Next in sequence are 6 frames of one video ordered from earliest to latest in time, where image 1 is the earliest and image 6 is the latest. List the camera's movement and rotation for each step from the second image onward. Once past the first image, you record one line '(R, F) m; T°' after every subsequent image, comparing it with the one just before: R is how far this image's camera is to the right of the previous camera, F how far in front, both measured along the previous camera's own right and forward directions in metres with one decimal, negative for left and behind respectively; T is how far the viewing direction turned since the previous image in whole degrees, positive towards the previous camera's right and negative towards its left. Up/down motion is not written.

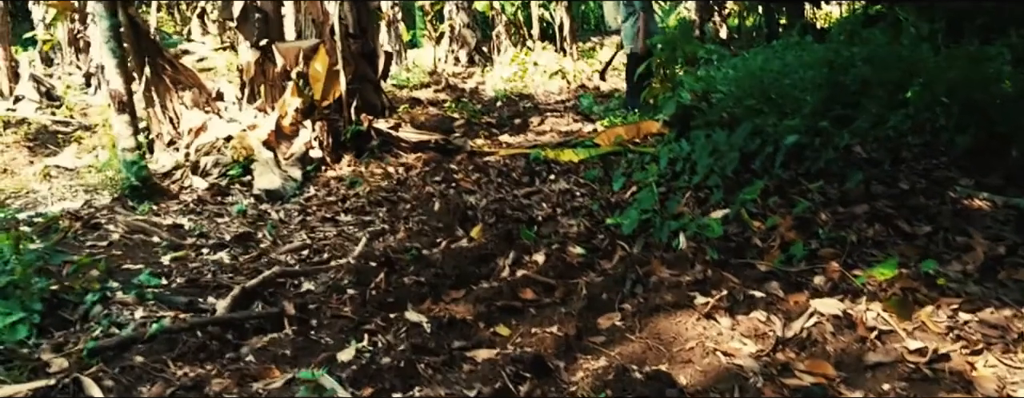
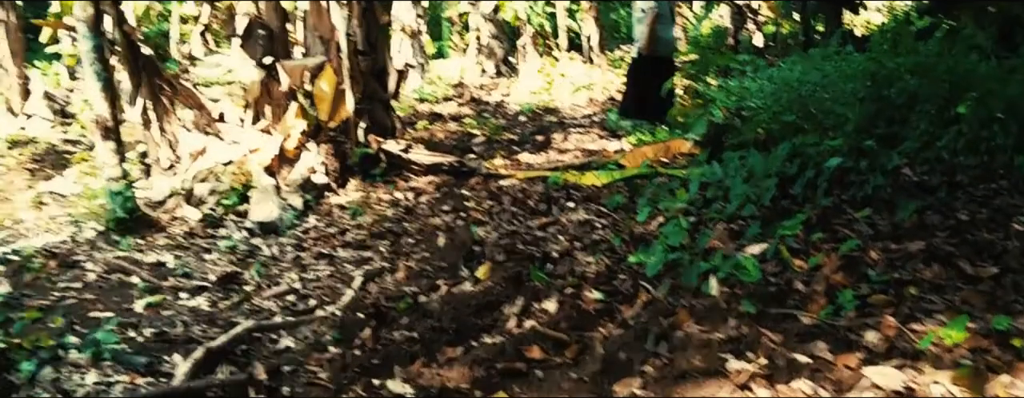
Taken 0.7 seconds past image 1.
(+0.1, +0.4) m; -2°
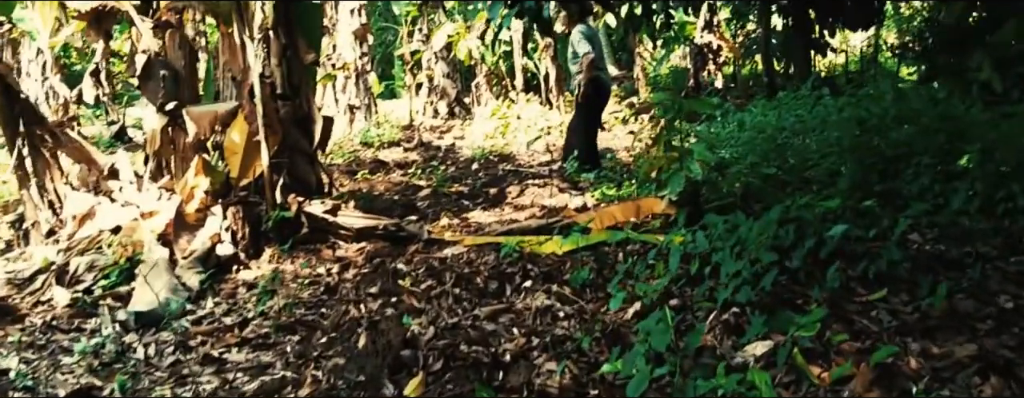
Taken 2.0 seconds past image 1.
(+0.1, +0.8) m; +3°
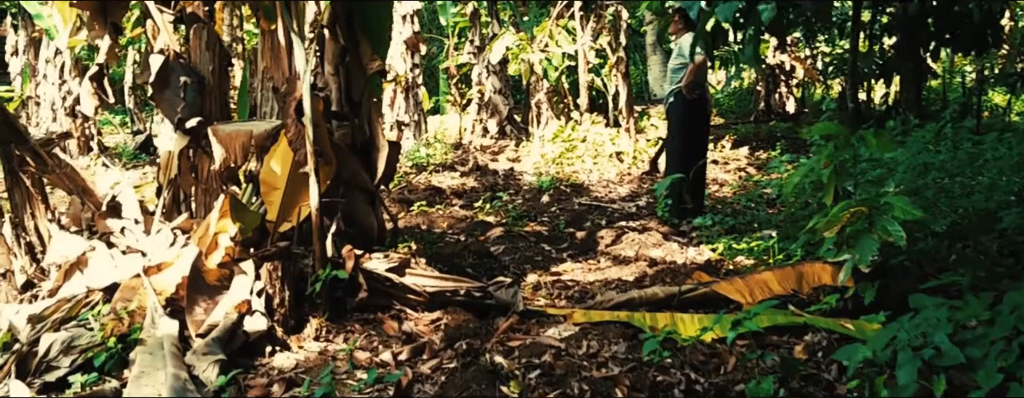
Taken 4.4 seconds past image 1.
(-0.4, +1.2) m; -2°
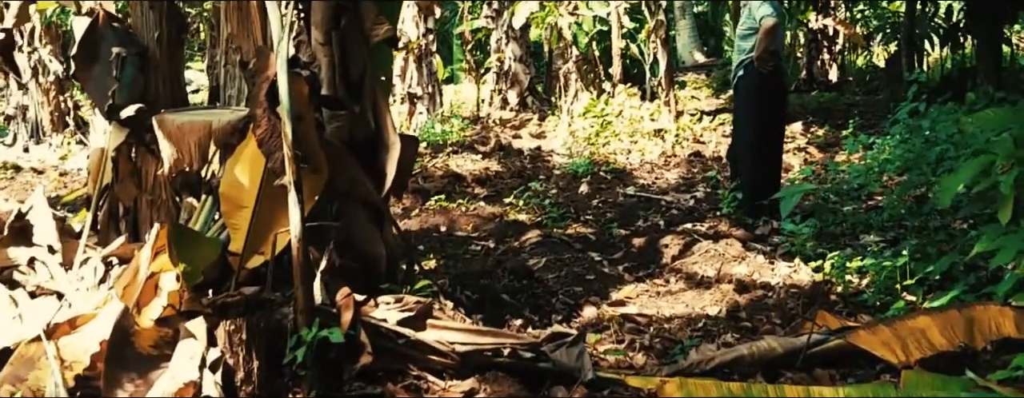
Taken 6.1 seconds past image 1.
(-0.1, +1.0) m; -1°
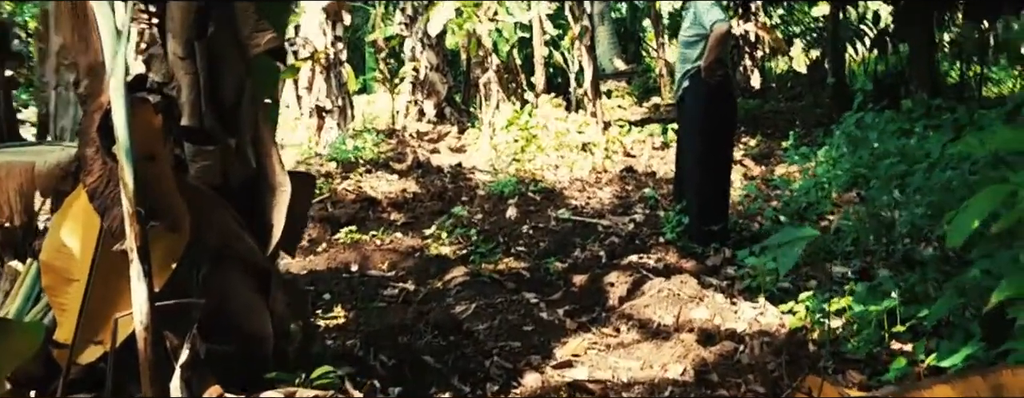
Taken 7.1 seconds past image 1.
(0.0, +0.6) m; +5°
